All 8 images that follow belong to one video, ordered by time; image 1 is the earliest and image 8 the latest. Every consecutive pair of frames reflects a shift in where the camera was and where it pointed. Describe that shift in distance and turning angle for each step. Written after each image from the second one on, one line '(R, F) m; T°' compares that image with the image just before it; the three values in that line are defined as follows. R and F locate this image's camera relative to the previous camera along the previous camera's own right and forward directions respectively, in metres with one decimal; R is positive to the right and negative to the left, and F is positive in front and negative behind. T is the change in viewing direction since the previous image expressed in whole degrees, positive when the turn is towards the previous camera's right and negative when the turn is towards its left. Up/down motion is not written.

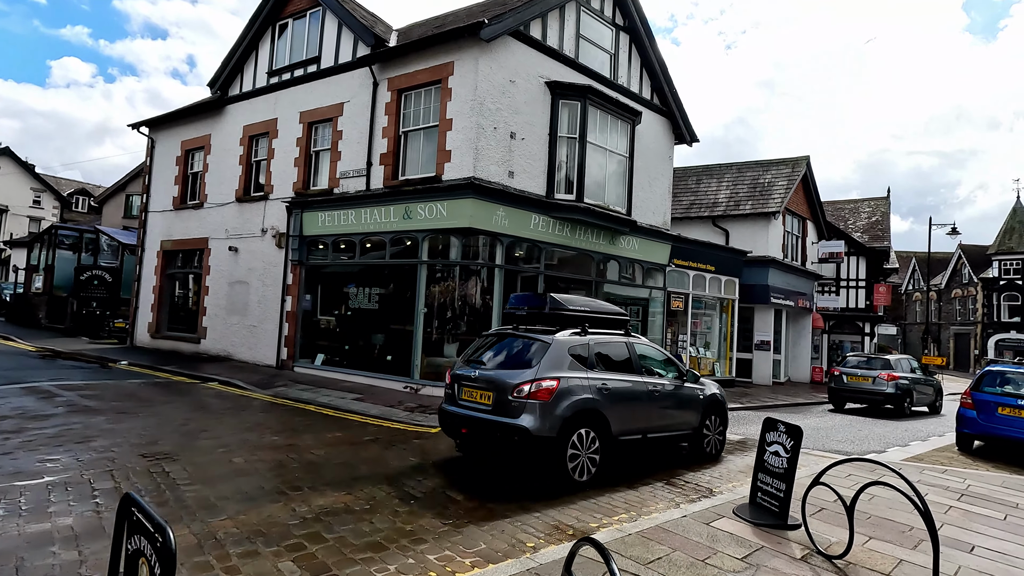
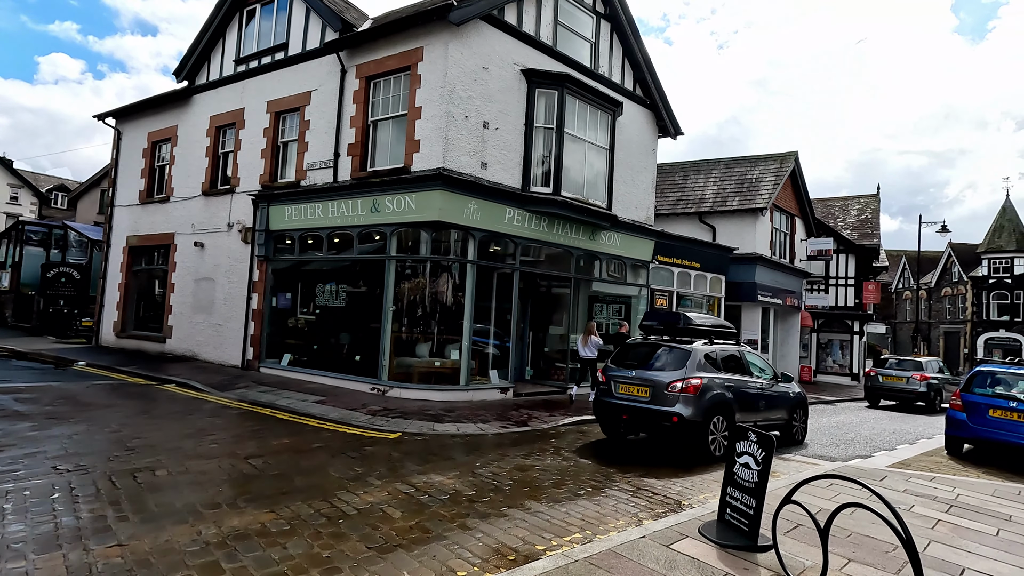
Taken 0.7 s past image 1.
(+0.4, +0.5) m; +1°
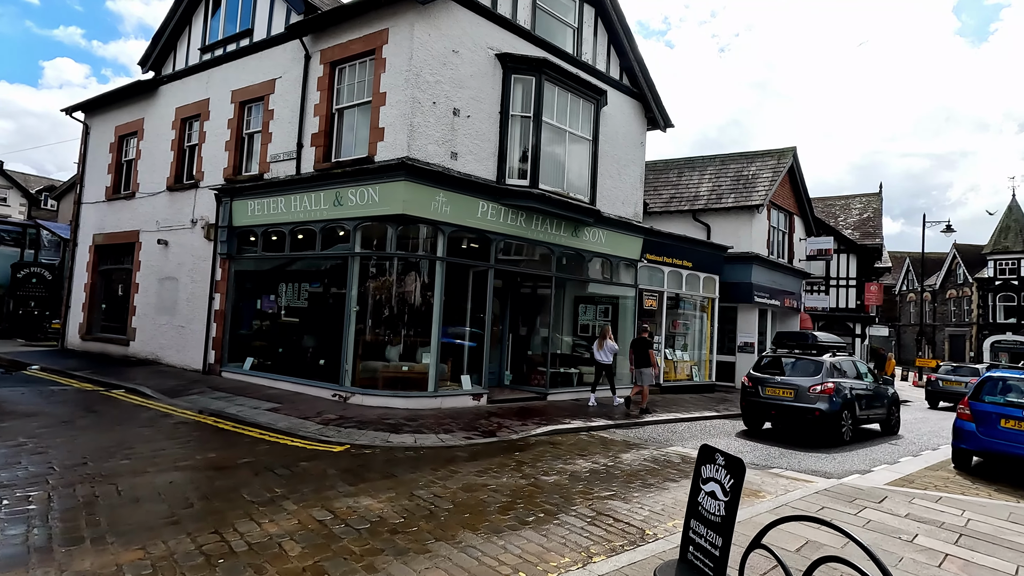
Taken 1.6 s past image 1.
(+0.6, +0.8) m; 0°
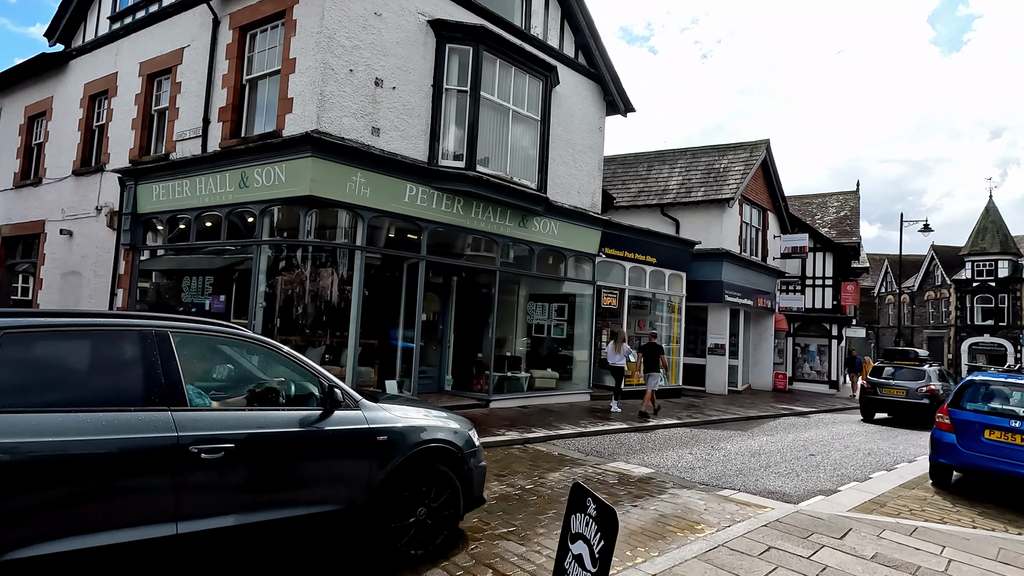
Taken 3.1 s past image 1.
(+1.0, +1.2) m; +1°
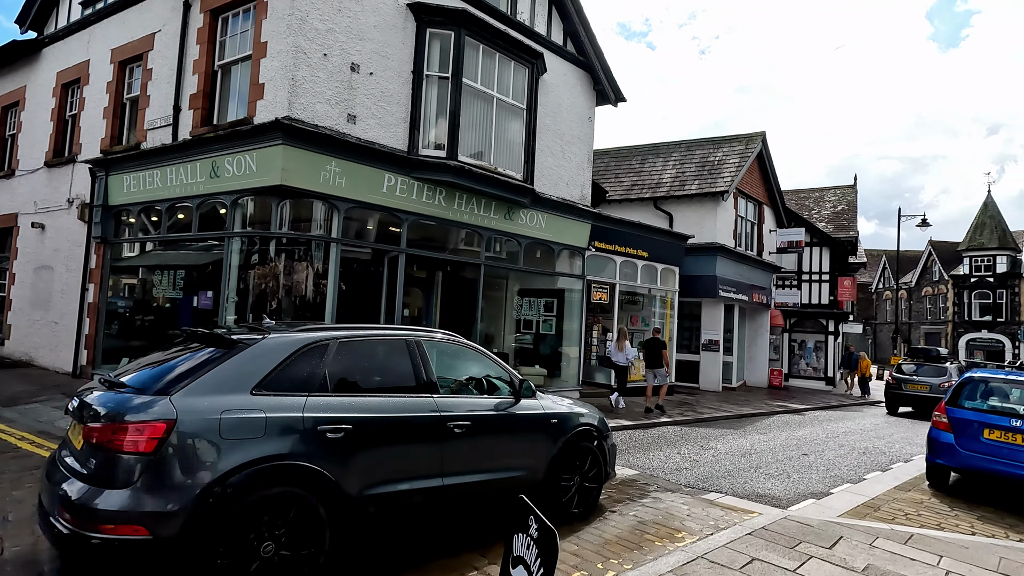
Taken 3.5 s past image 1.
(+0.3, +0.3) m; 0°
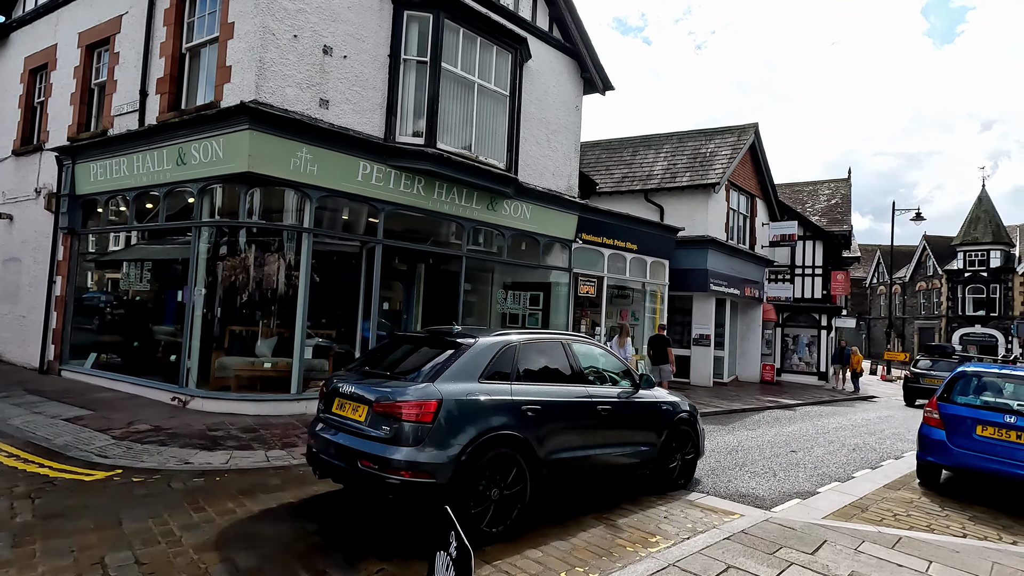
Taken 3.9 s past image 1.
(+0.3, +0.3) m; 0°
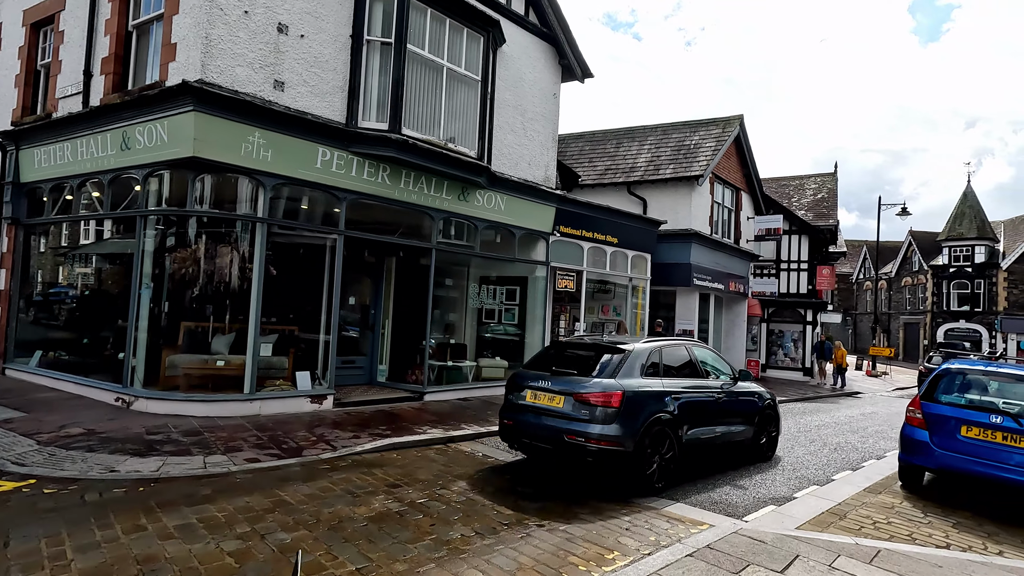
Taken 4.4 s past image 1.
(+0.4, +0.4) m; +1°
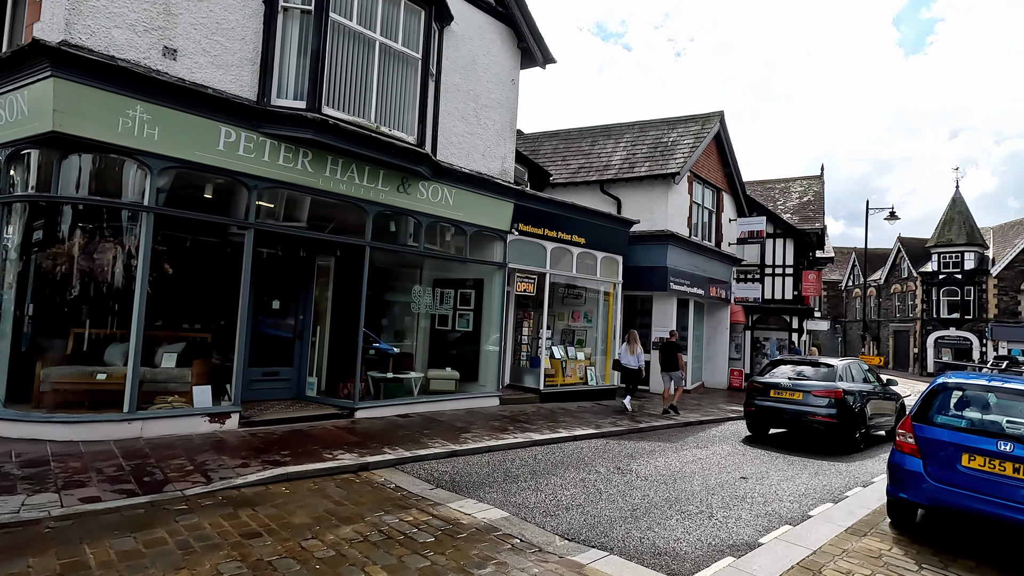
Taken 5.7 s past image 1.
(+0.8, +1.1) m; +1°
